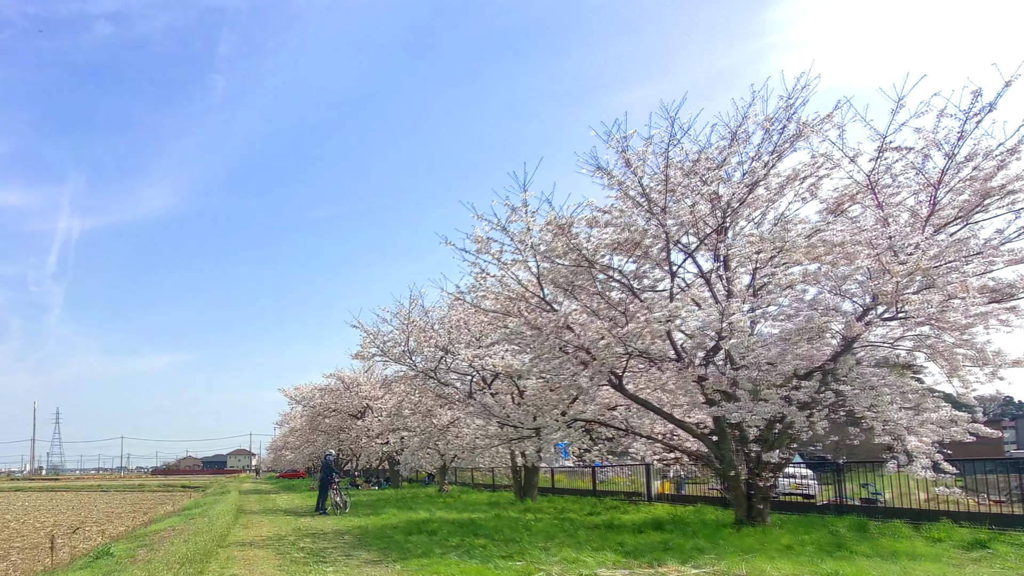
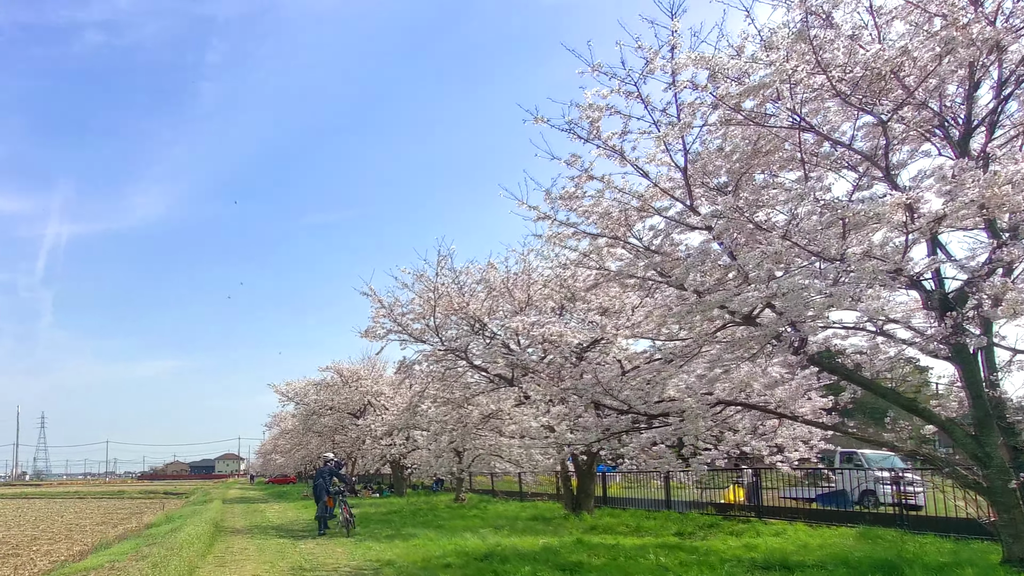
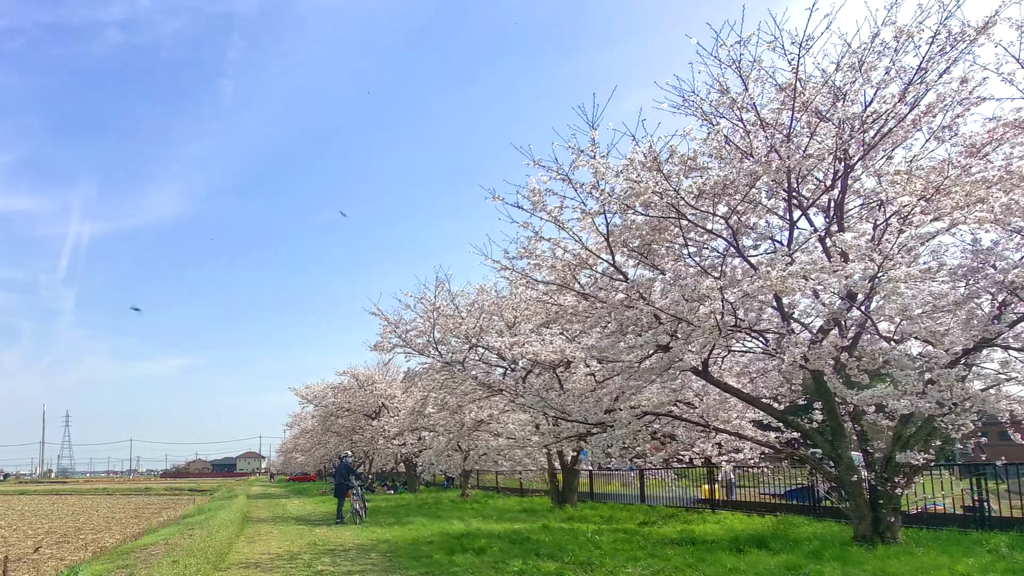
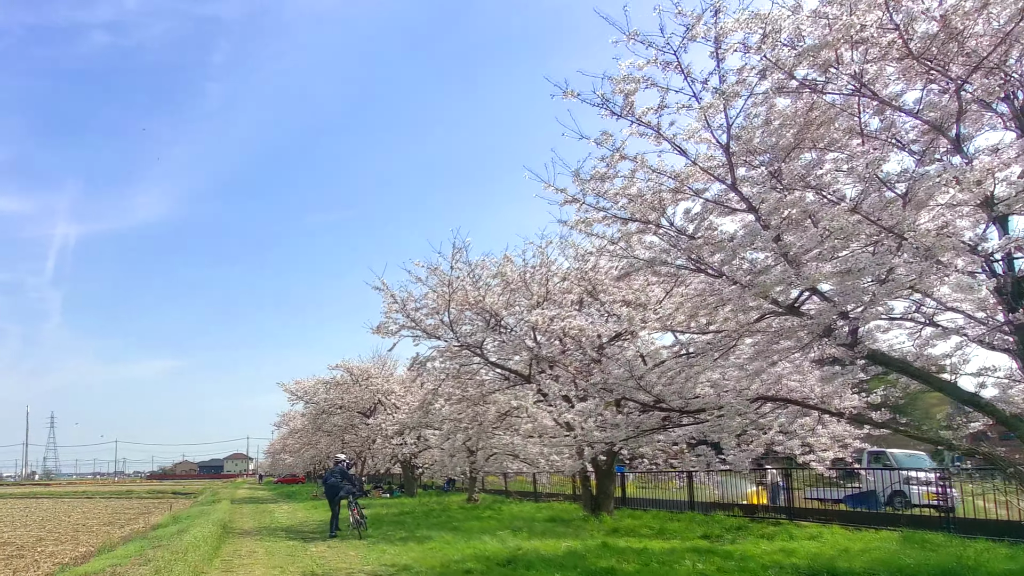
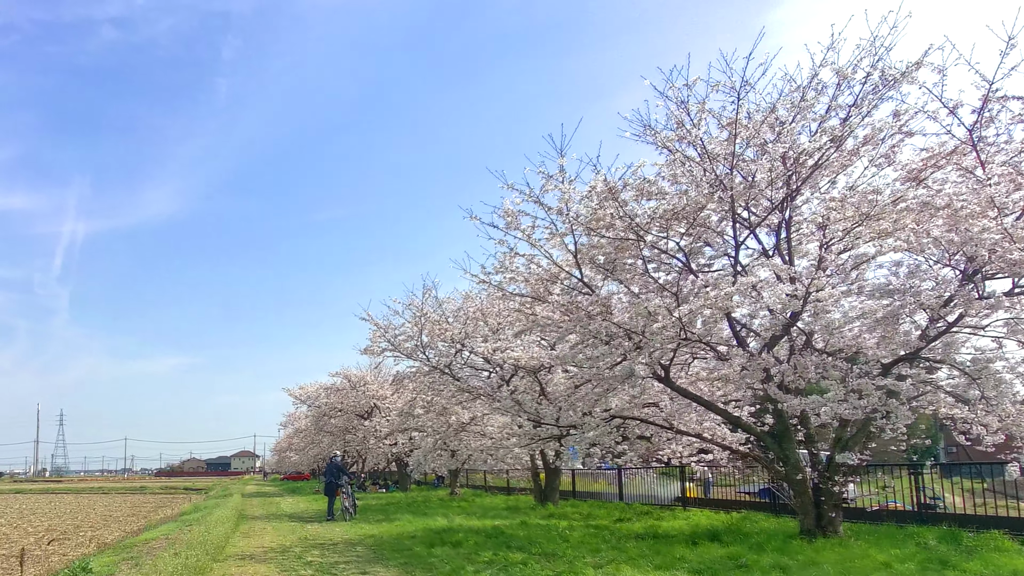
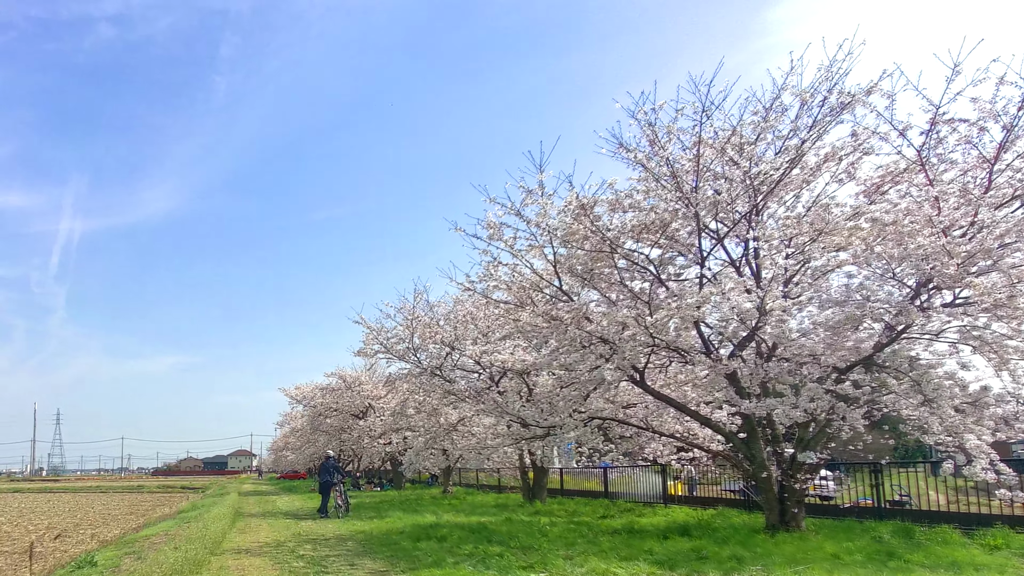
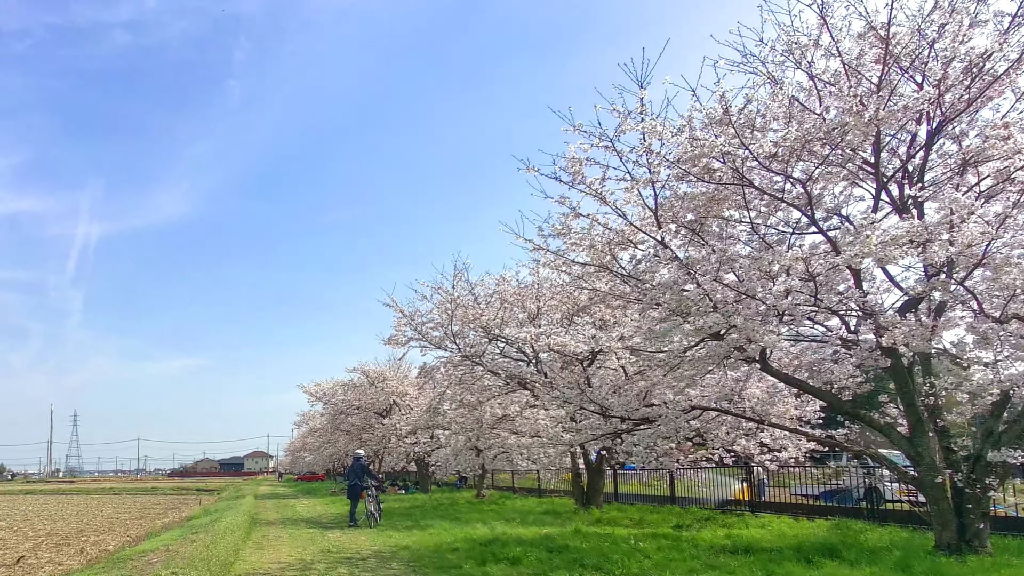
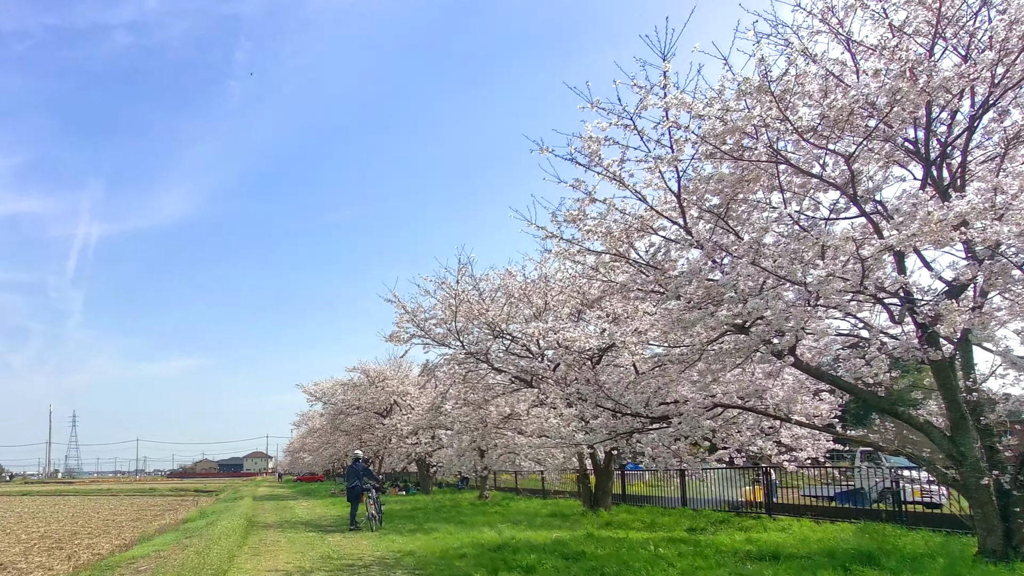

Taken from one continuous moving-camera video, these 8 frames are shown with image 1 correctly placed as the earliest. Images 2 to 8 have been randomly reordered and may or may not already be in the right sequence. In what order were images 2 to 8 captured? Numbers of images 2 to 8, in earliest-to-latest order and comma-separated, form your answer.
6, 5, 3, 7, 8, 2, 4
